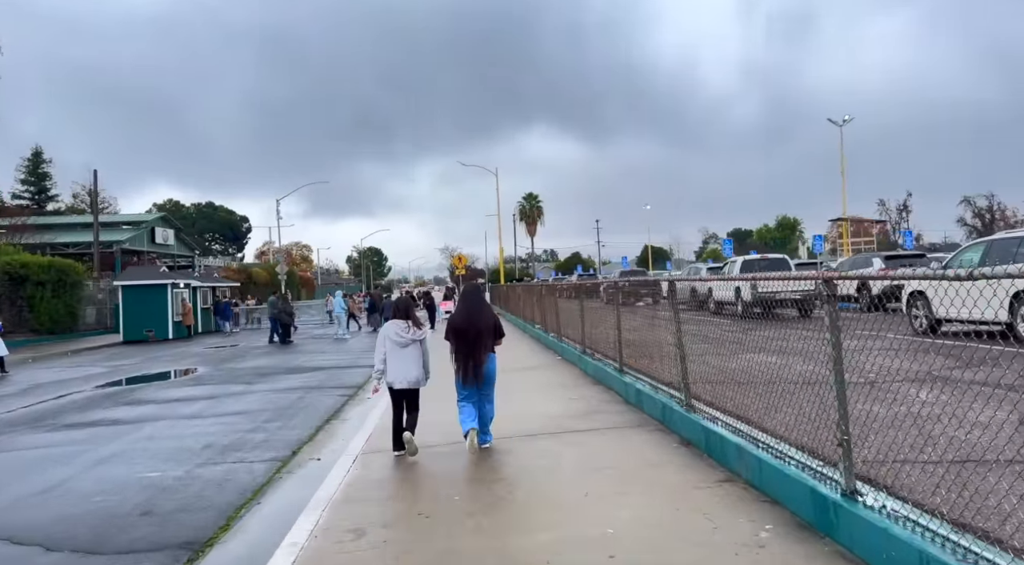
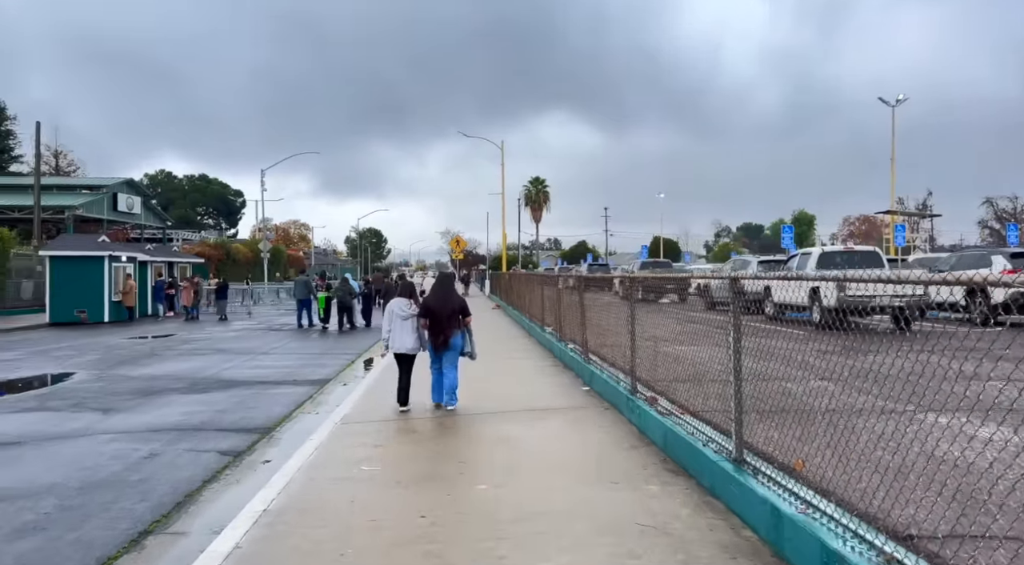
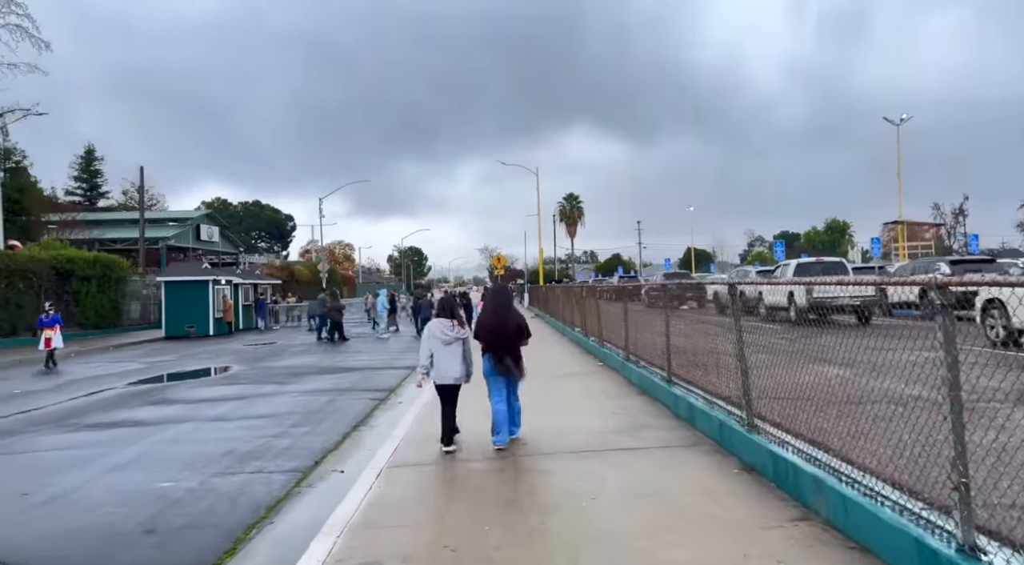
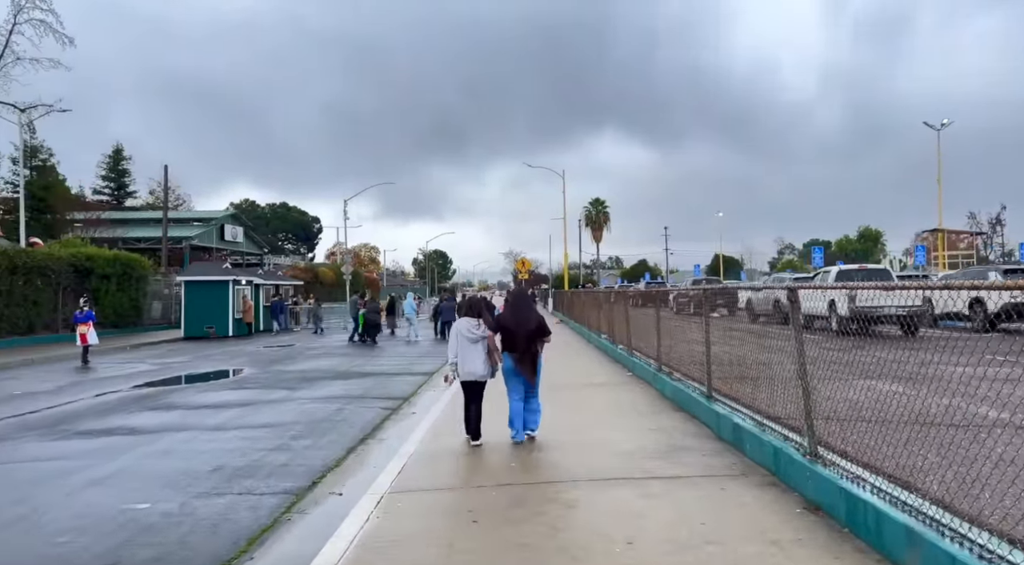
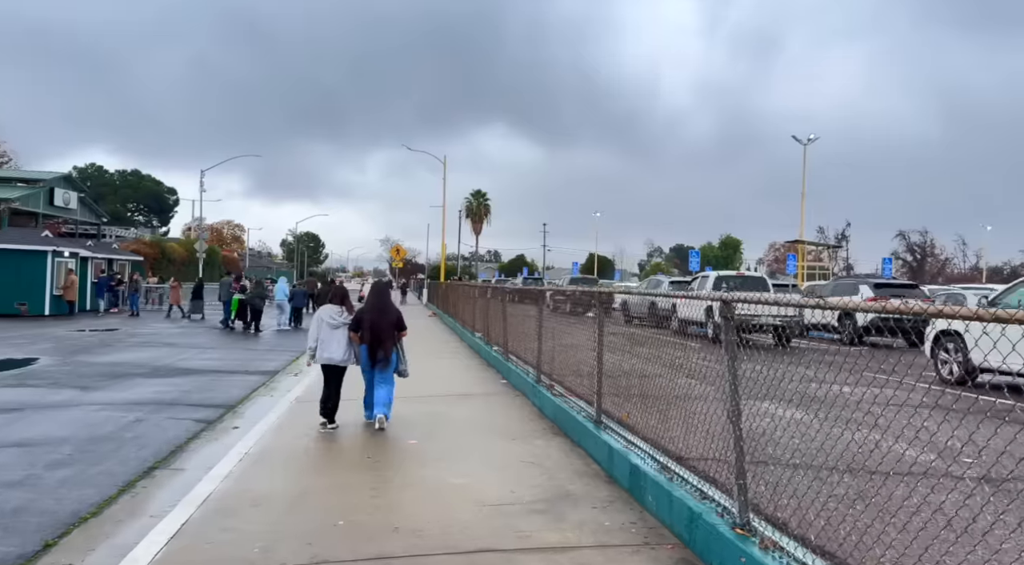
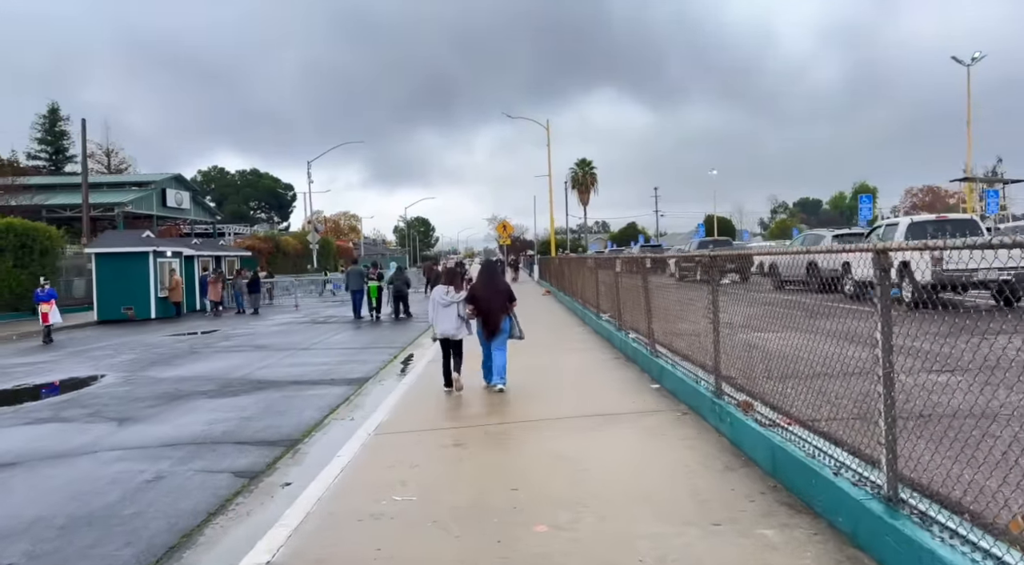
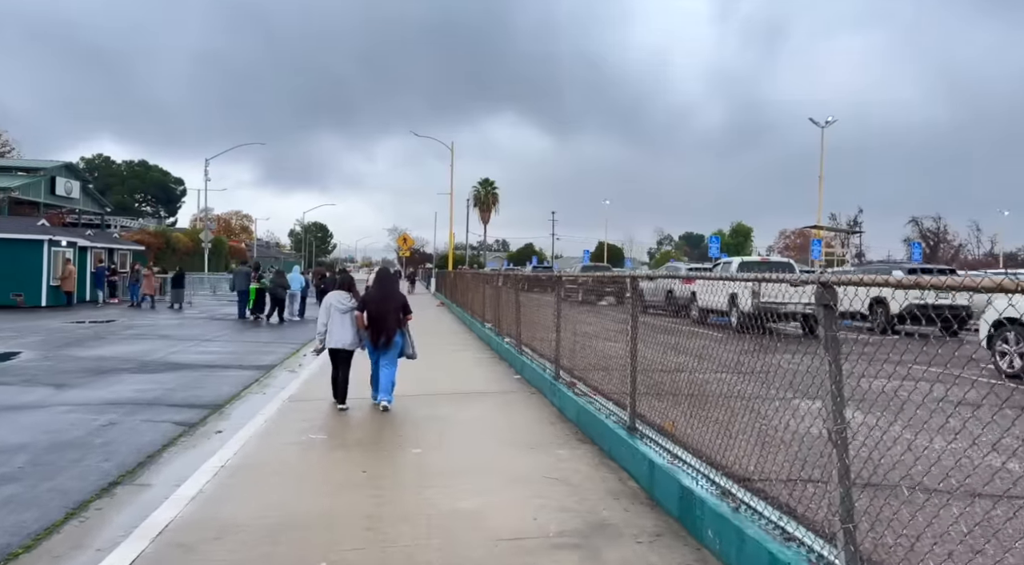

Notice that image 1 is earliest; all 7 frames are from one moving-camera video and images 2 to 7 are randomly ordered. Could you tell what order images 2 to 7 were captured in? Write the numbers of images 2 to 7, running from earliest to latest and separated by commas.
3, 4, 5, 7, 2, 6
